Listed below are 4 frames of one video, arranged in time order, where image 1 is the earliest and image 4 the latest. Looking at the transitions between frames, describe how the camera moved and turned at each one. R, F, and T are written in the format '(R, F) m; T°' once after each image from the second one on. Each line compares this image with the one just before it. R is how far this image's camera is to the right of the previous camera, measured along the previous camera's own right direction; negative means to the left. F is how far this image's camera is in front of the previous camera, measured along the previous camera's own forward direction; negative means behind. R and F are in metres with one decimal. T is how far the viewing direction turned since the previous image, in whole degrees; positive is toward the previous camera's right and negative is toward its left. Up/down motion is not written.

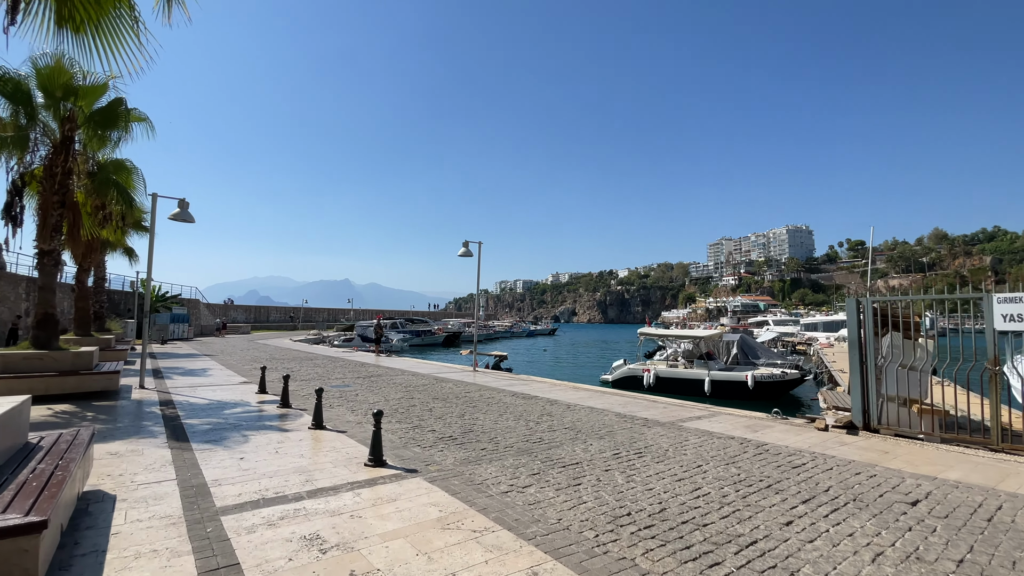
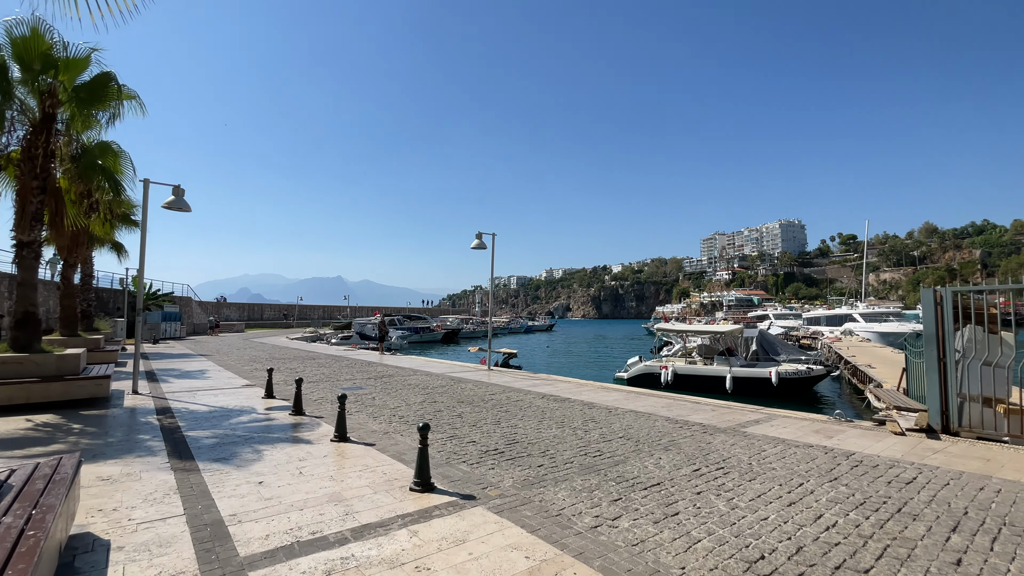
(-0.9, +1.1) m; +1°
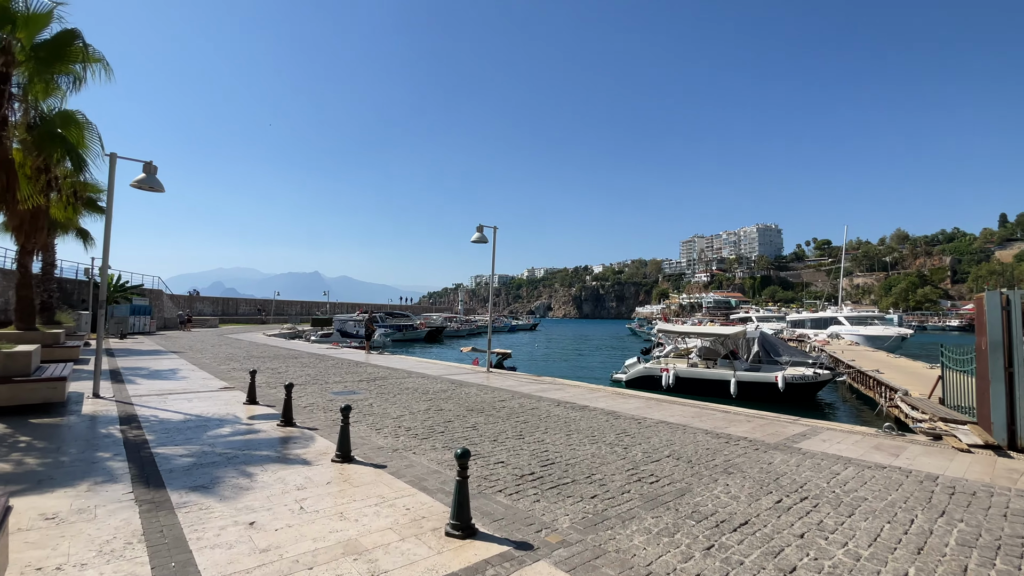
(-0.8, +1.1) m; +2°
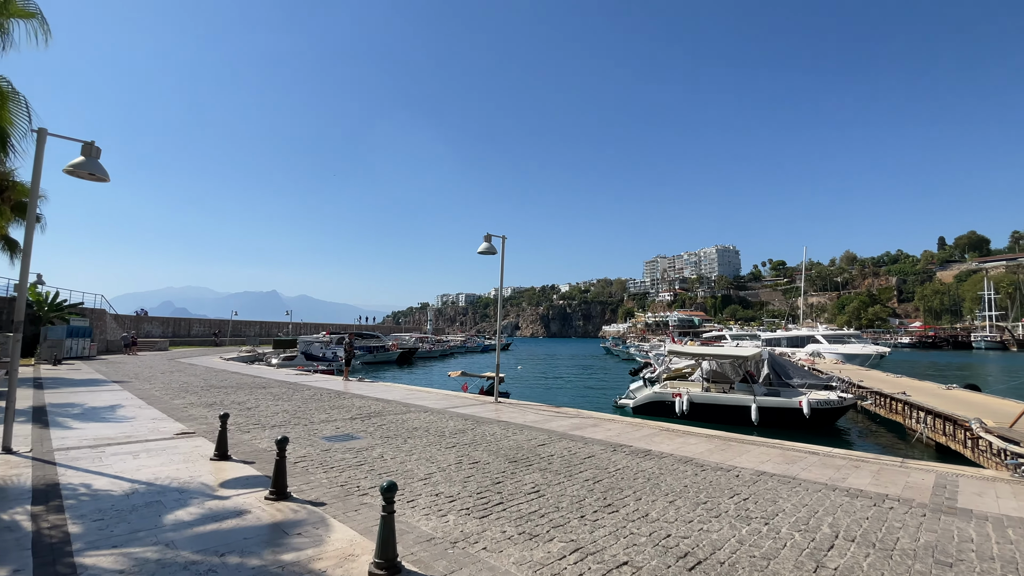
(-1.5, +2.1) m; +4°
